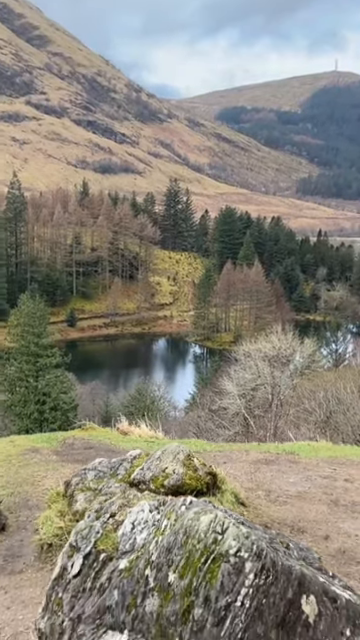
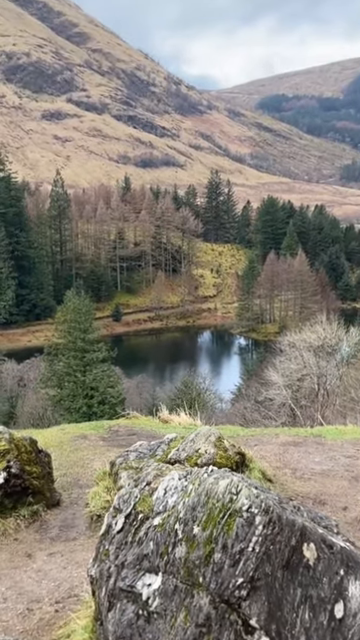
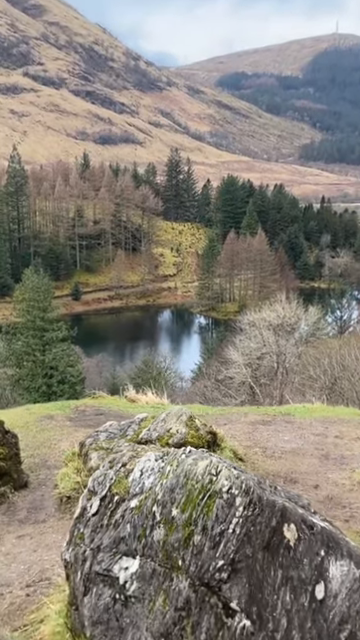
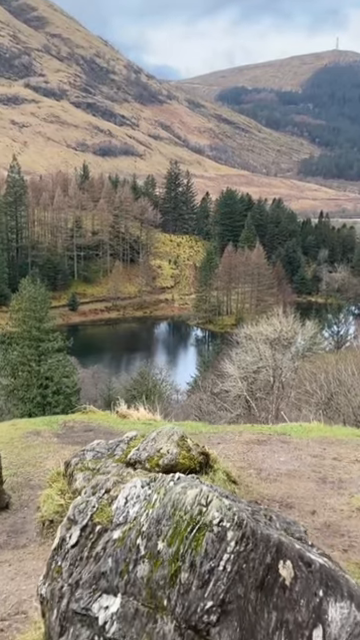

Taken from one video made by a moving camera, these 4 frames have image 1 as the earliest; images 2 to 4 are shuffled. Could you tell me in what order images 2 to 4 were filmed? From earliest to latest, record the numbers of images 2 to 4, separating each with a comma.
4, 3, 2
